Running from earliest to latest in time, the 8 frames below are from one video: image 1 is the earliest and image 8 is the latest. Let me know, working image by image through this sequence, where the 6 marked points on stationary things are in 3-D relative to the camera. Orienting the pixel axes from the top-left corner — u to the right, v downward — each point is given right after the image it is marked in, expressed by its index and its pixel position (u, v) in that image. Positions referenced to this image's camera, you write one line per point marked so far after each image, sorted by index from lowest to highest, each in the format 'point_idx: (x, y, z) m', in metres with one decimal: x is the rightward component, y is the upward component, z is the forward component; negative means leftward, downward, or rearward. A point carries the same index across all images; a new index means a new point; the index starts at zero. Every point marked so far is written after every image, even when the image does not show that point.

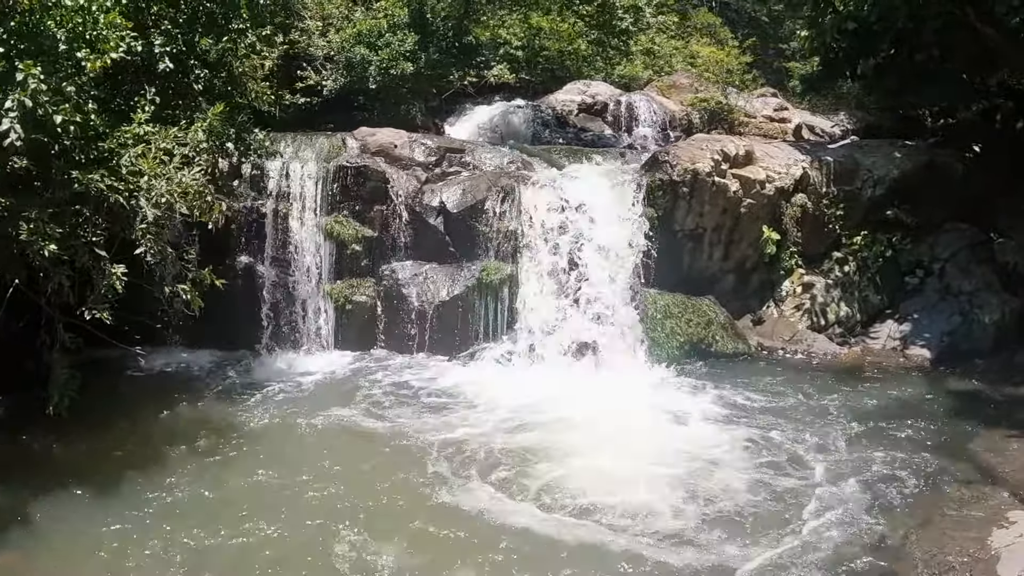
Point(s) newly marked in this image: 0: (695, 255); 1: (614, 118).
0: (+2.6, +0.5, +11.0) m
1: (+2.4, +3.8, +17.4) m
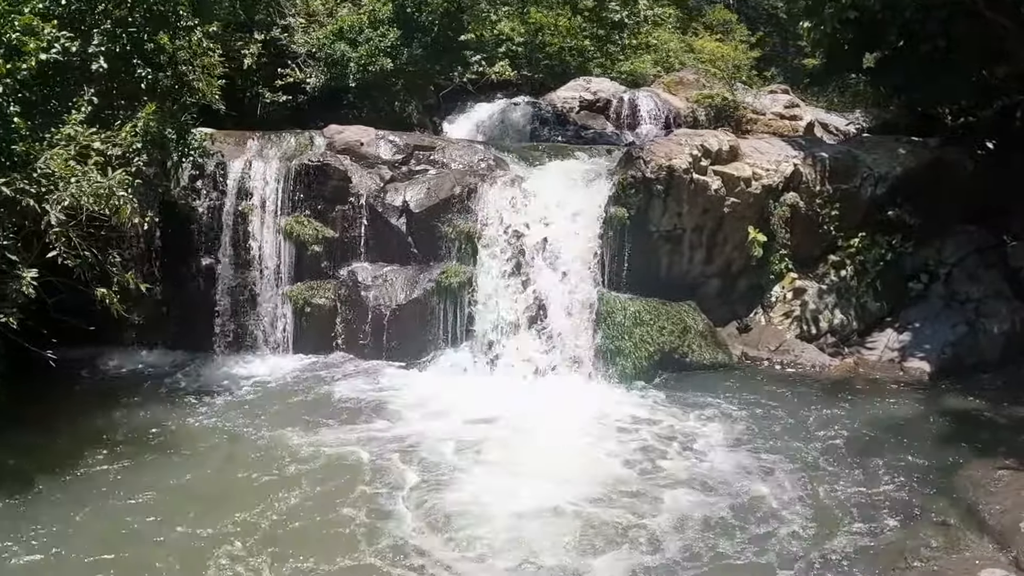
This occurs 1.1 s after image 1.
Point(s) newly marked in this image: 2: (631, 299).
0: (+2.1, +0.4, +10.3) m
1: (+2.4, +3.7, +16.7) m
2: (+1.5, -0.1, +9.8) m
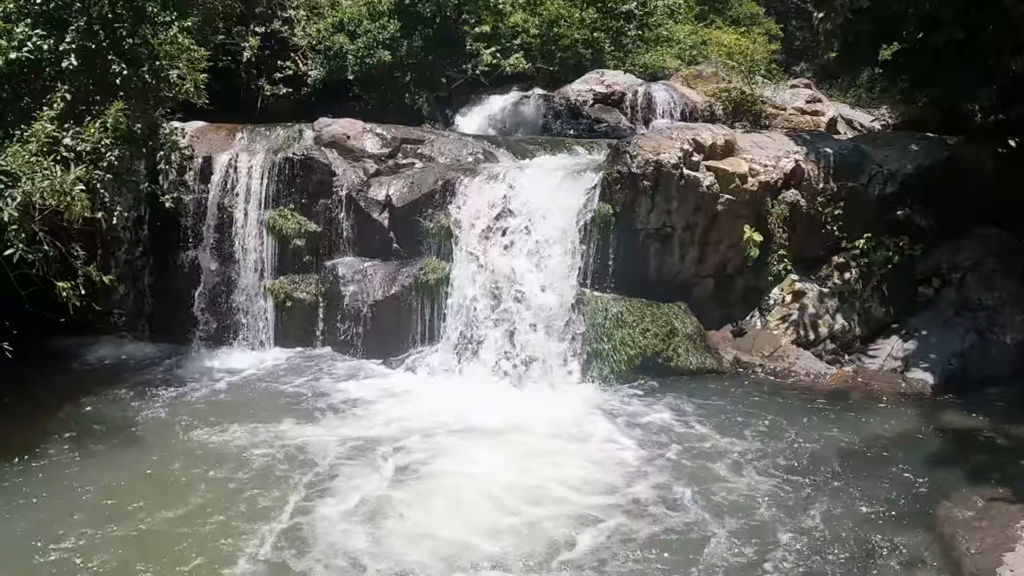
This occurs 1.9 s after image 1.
0: (+1.9, +0.4, +9.9) m
1: (+2.6, +3.7, +16.3) m
2: (+1.2, -0.1, +9.5) m
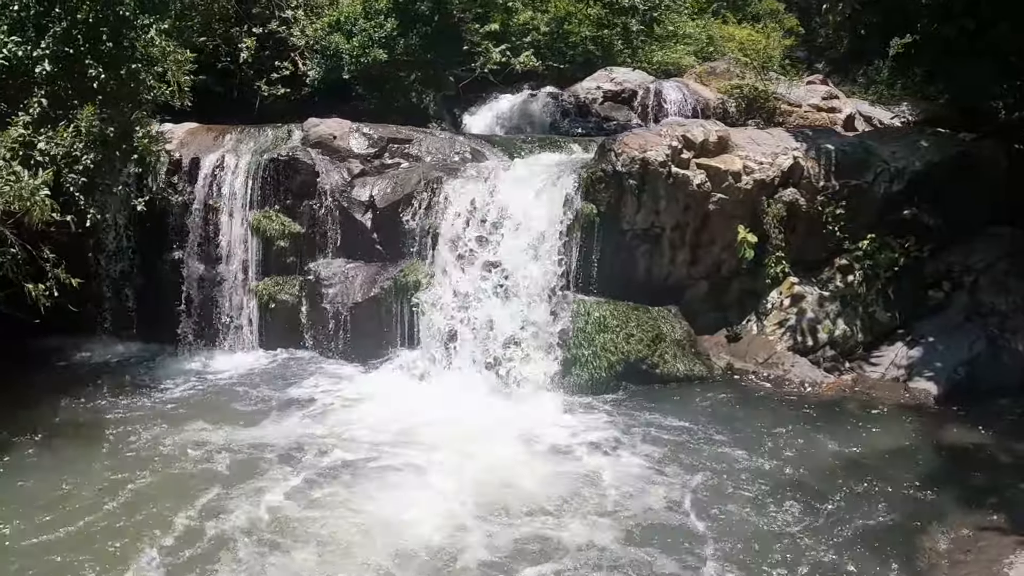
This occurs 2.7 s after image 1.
0: (+1.7, +0.4, +9.5) m
1: (+2.7, +3.7, +15.8) m
2: (+1.0, -0.2, +9.1) m
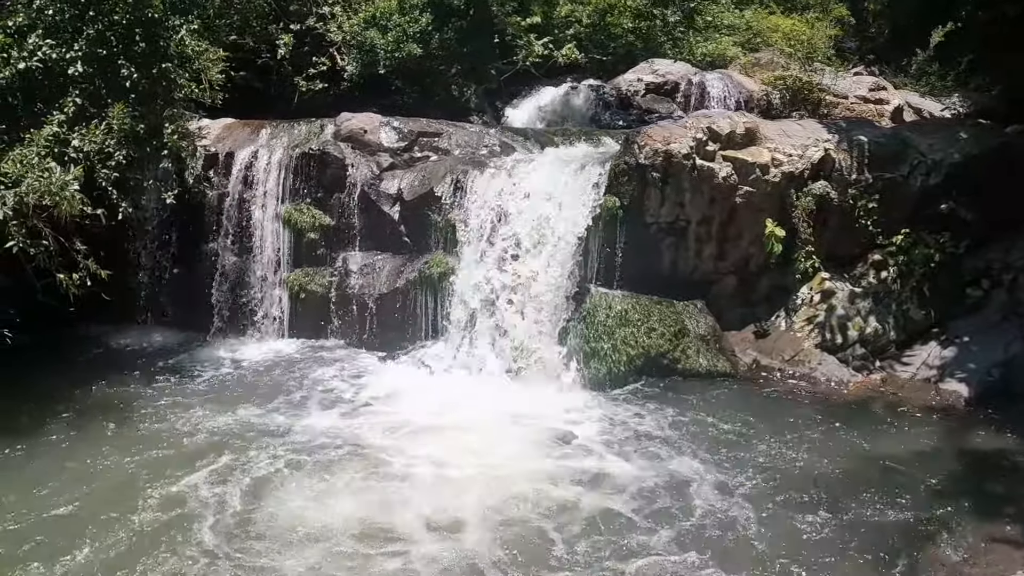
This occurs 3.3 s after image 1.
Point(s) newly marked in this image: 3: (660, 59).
0: (+2.0, +0.4, +9.4) m
1: (+3.5, +3.8, +15.6) m
2: (+1.3, -0.1, +9.1) m
3: (+3.1, +4.8, +16.3) m
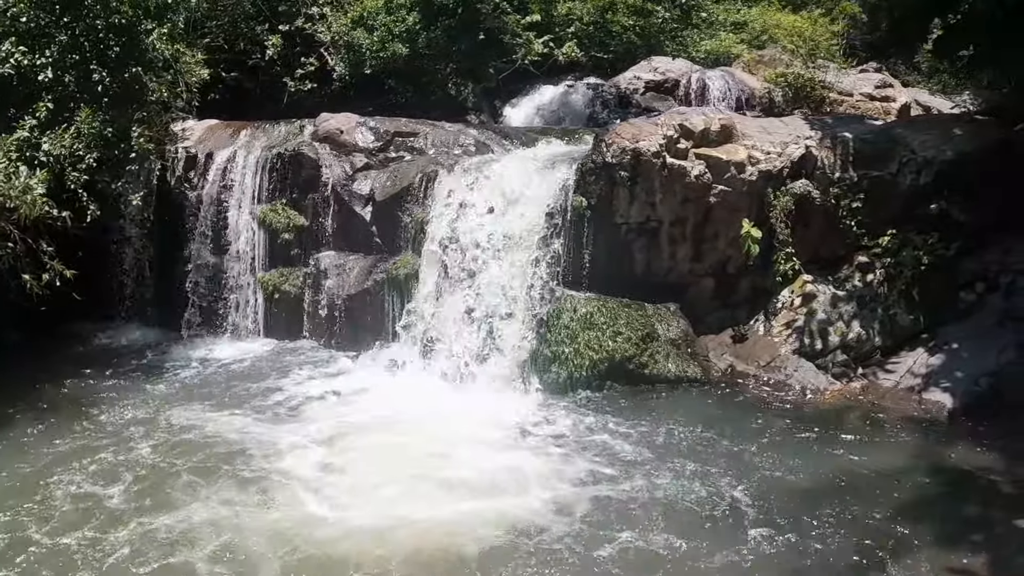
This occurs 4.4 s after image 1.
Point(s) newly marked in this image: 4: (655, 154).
0: (+1.6, +0.4, +9.1) m
1: (+3.4, +3.7, +15.3) m
2: (+0.9, -0.1, +8.8) m
3: (+3.1, +4.8, +15.9) m
4: (+1.6, +1.5, +8.6) m
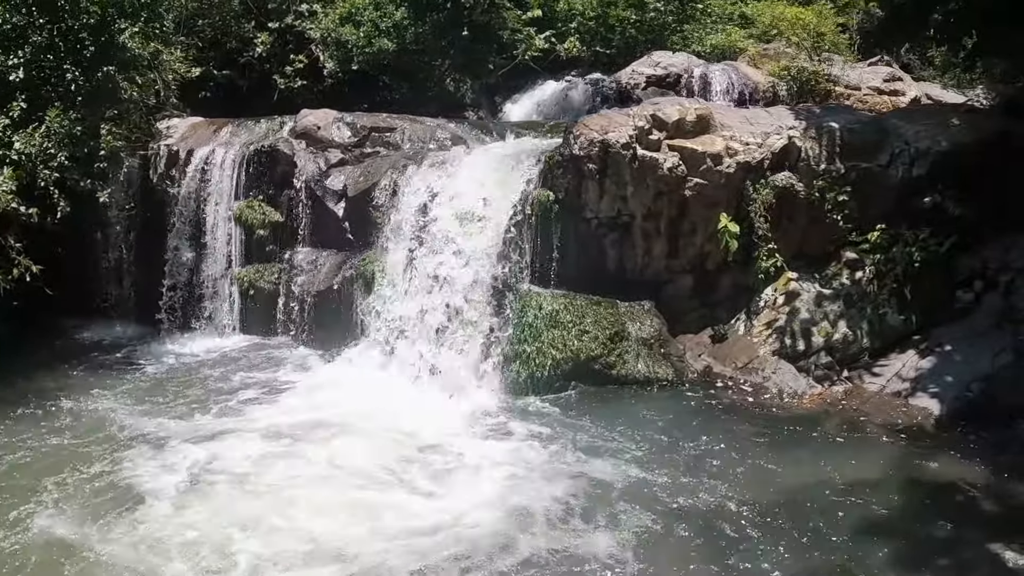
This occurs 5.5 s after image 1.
0: (+1.2, +0.4, +8.7) m
1: (+3.4, +3.7, +14.8) m
2: (+0.5, -0.1, +8.4) m
3: (+3.0, +4.7, +15.5) m
4: (+1.2, +1.5, +8.2) m
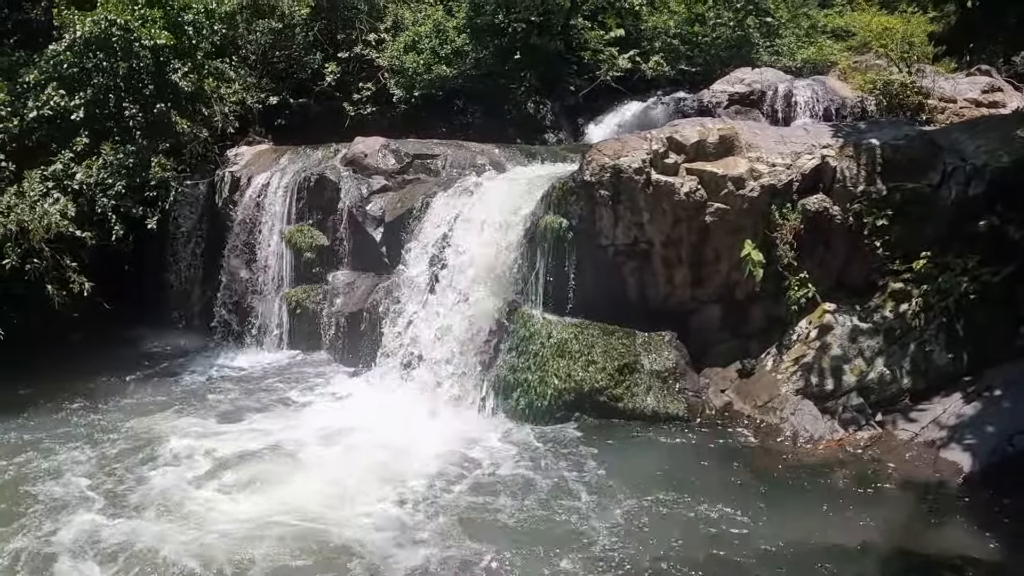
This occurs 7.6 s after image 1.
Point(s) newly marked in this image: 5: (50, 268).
0: (+1.4, +0.1, +8.4) m
1: (+4.6, +3.2, +14.1) m
2: (+0.6, -0.4, +8.3) m
3: (+4.5, +4.3, +14.8) m
4: (+1.3, +1.2, +7.9) m
5: (-5.5, +0.3, +9.3) m
